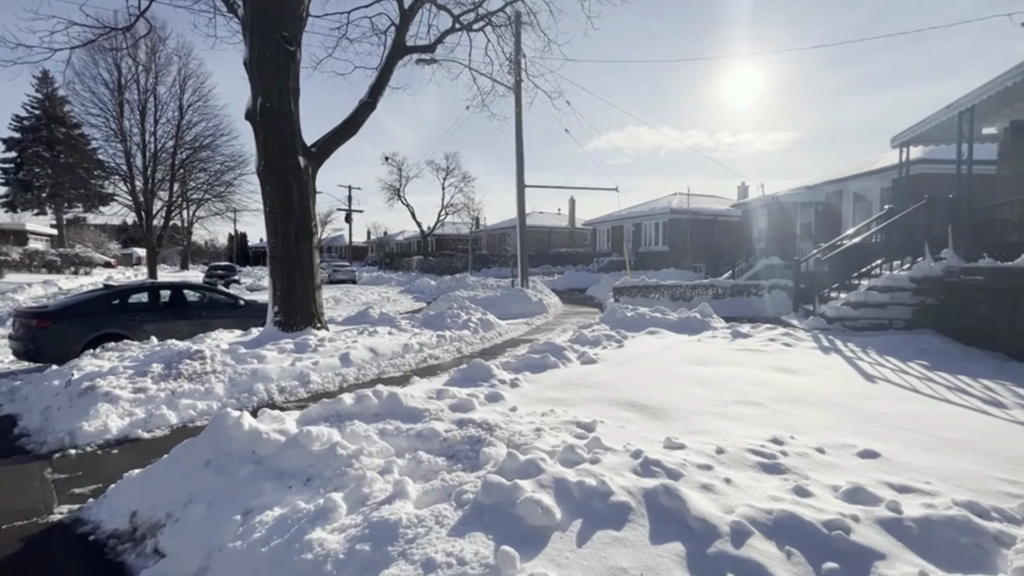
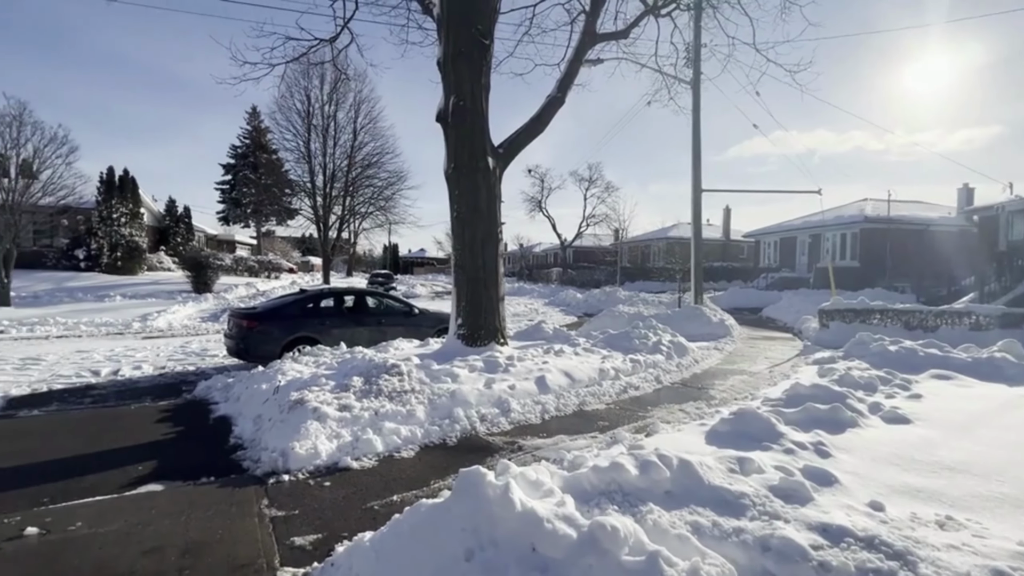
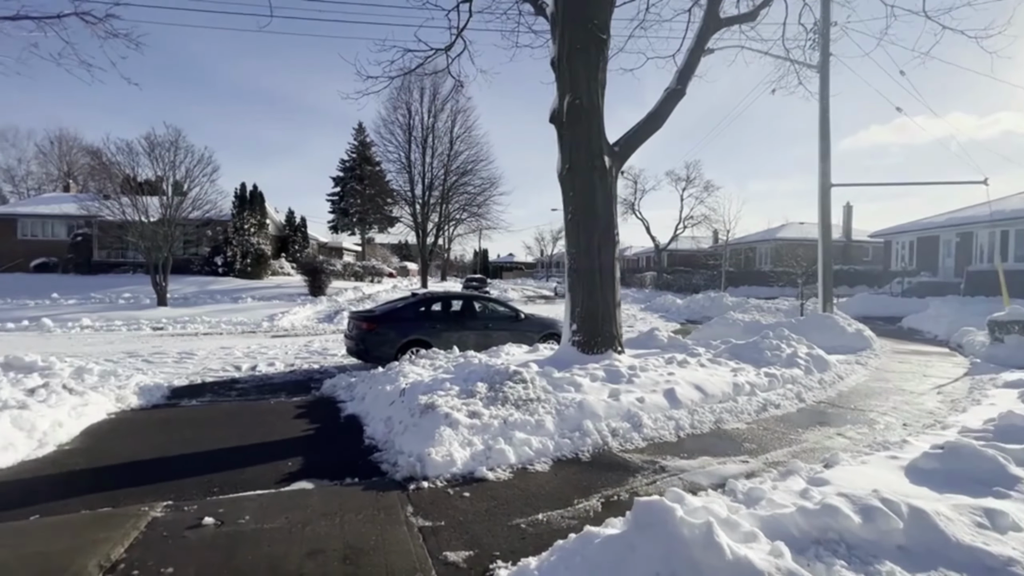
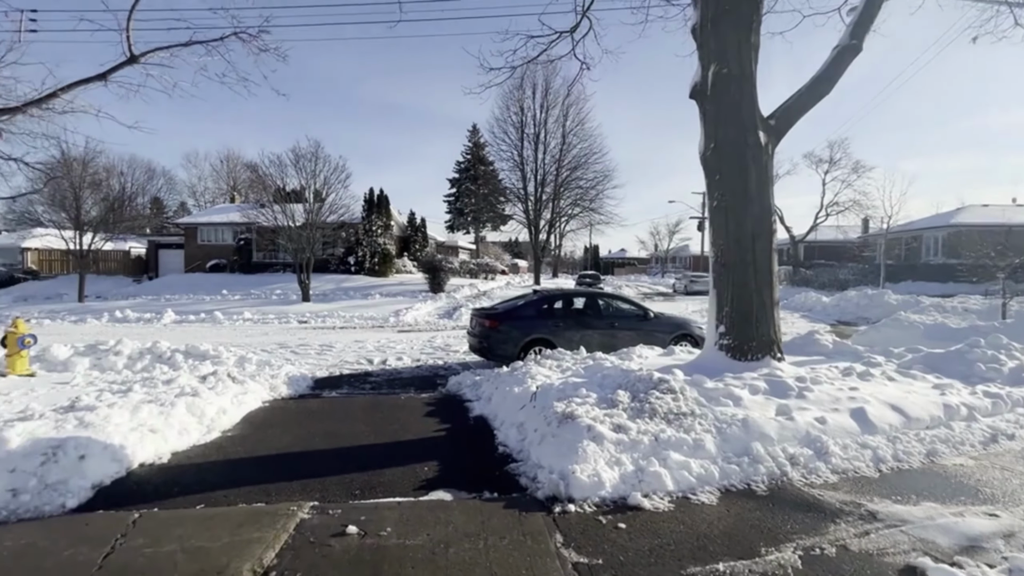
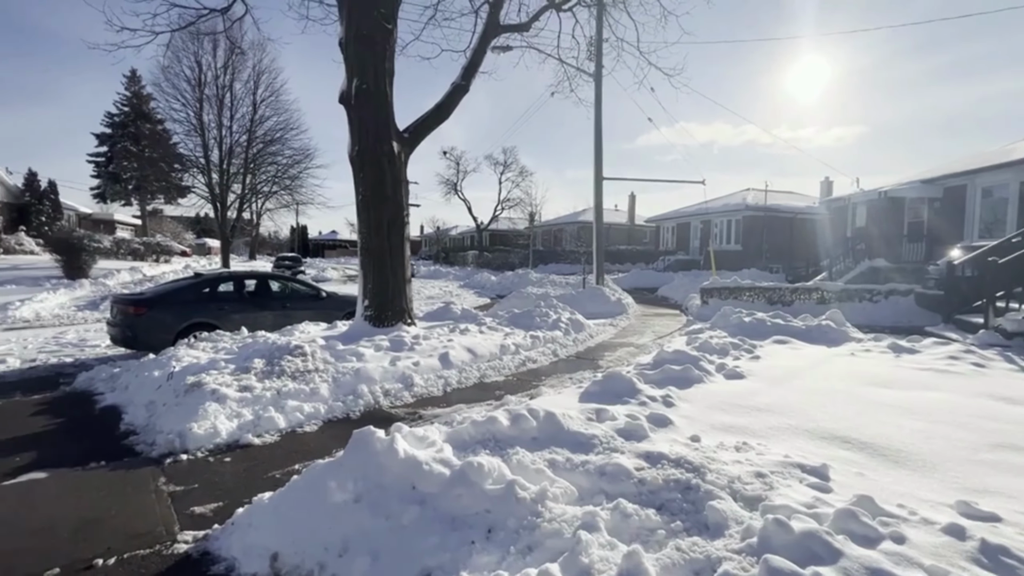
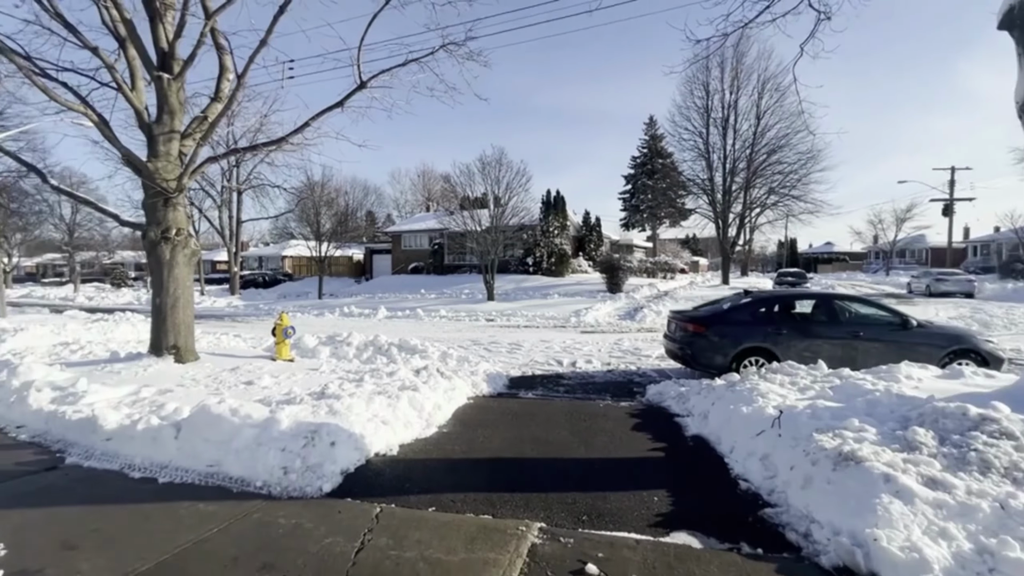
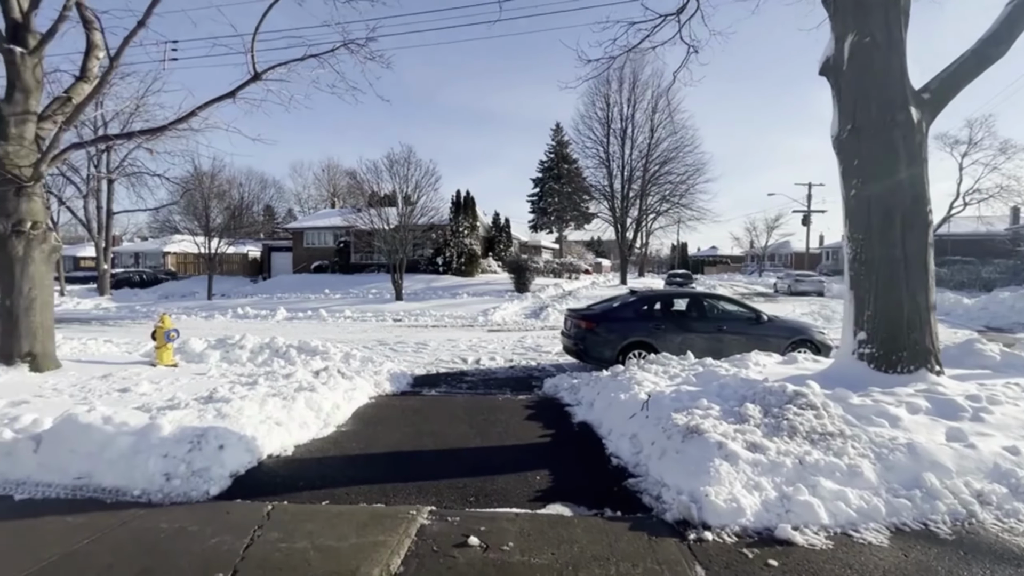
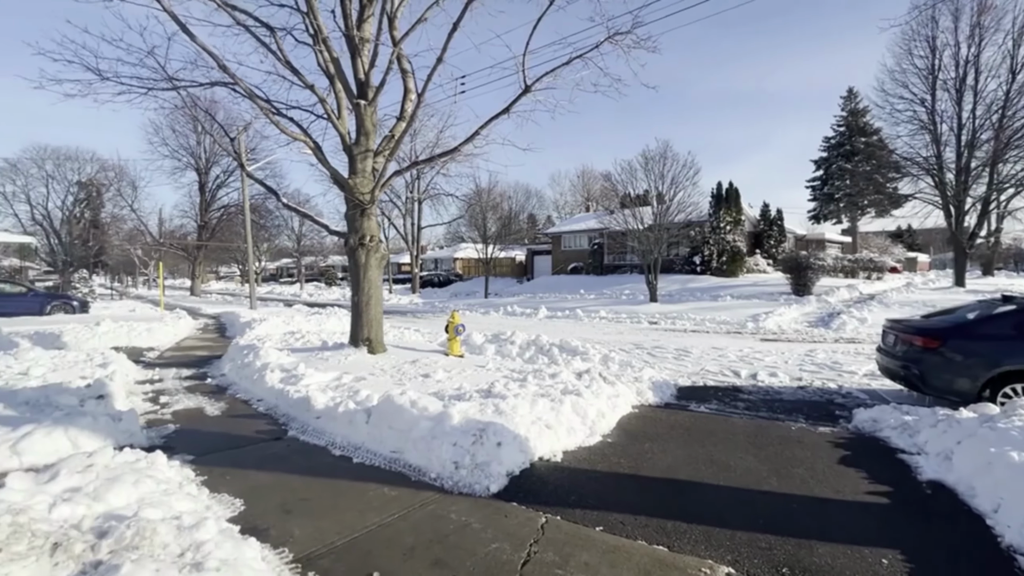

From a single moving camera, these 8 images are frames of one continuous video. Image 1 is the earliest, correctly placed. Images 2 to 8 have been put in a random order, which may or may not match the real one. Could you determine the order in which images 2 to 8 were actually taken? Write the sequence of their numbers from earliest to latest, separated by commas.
5, 2, 3, 4, 7, 6, 8
